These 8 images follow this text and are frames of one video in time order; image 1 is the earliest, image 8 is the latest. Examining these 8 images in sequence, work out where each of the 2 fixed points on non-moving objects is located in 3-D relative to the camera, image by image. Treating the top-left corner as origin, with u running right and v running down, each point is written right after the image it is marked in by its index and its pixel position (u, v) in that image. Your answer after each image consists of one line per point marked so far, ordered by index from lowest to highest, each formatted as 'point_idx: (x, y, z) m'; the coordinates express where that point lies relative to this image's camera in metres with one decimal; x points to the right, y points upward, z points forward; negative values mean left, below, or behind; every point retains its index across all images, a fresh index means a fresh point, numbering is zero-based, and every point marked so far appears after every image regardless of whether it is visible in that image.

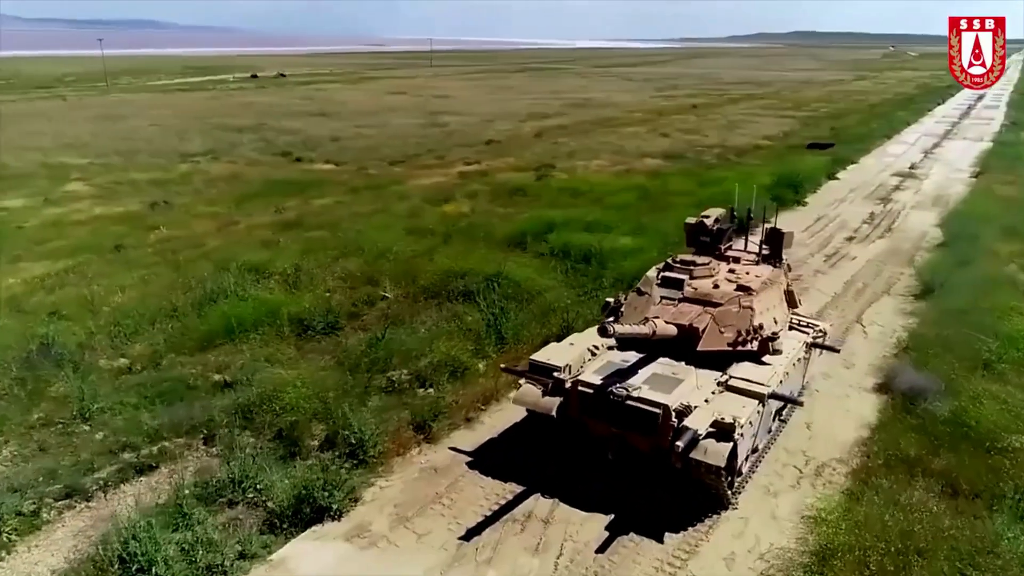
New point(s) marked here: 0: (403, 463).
0: (-2.0, -3.2, +13.0) m
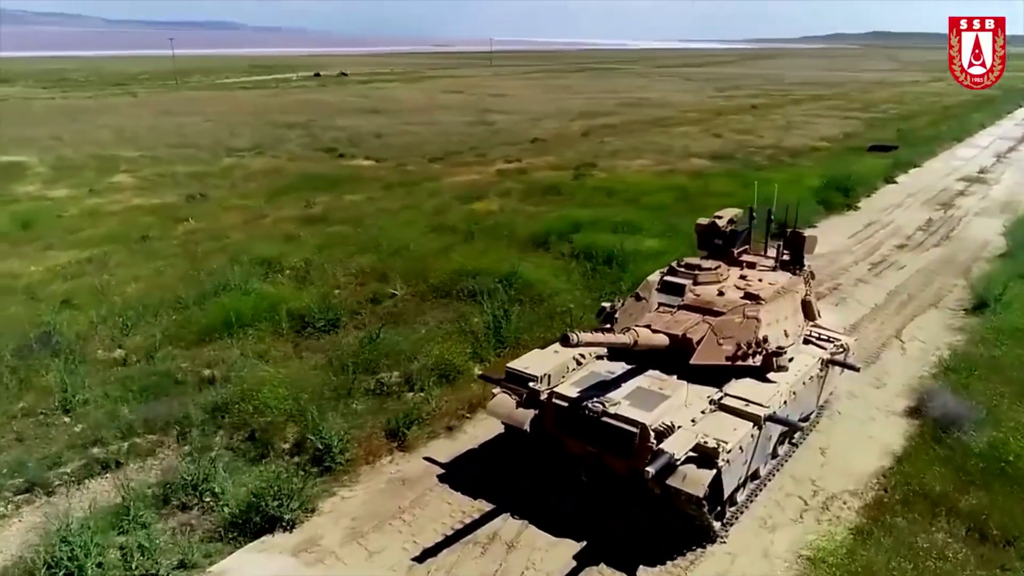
0: (-2.4, -3.1, +12.2) m
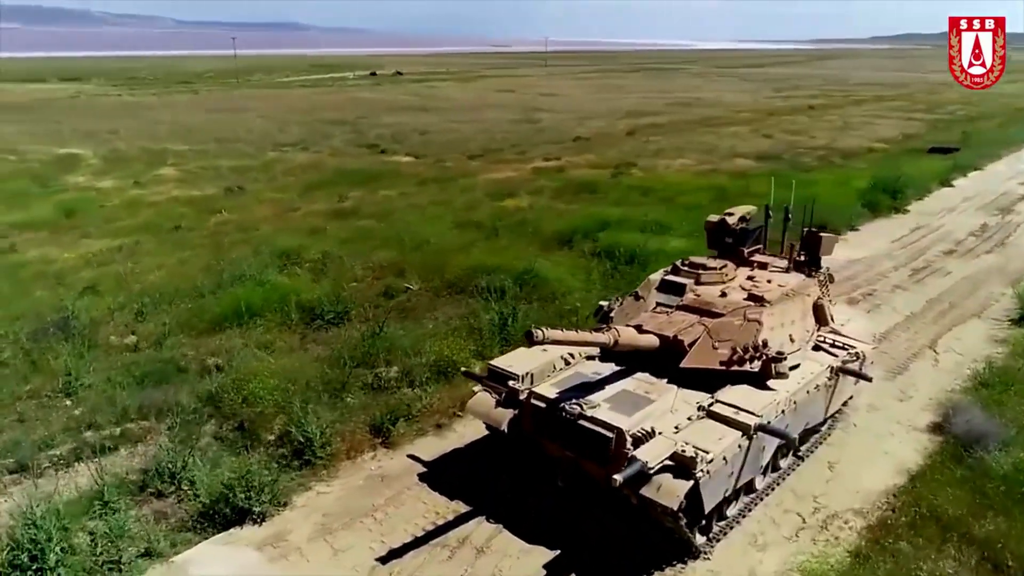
0: (-2.7, -3.0, +11.9) m
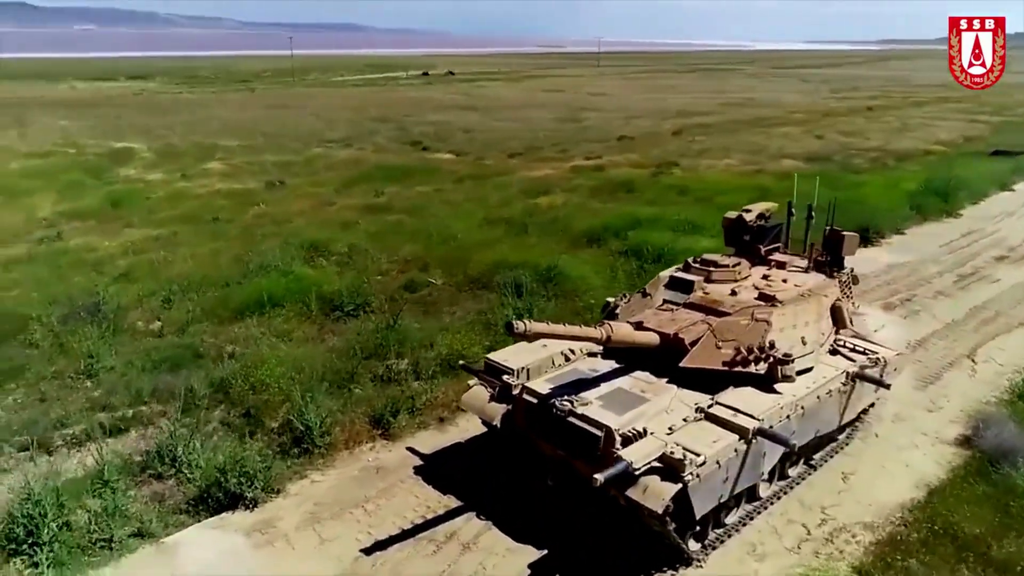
0: (-2.7, -2.8, +11.9) m
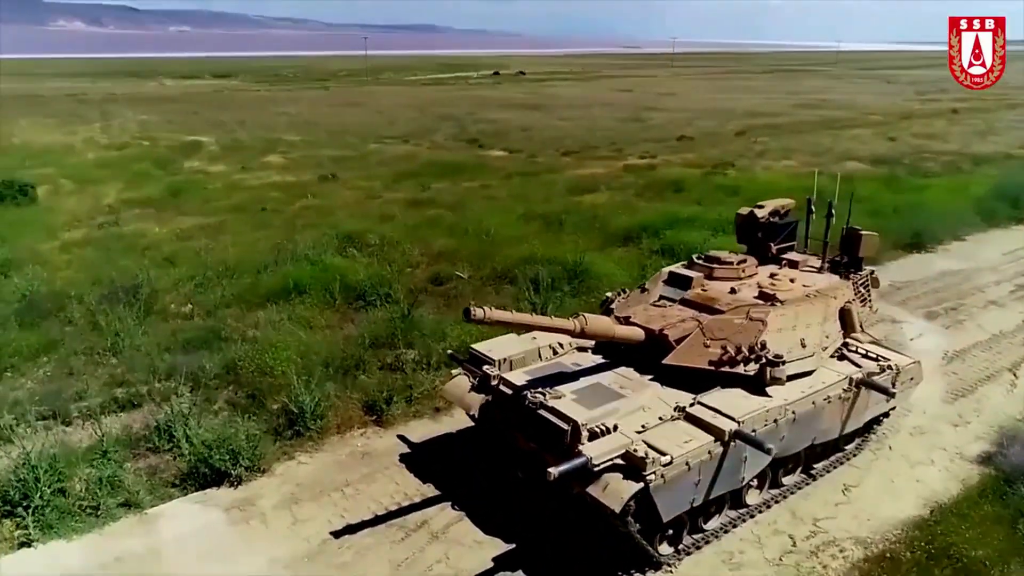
0: (-2.9, -2.6, +12.0) m
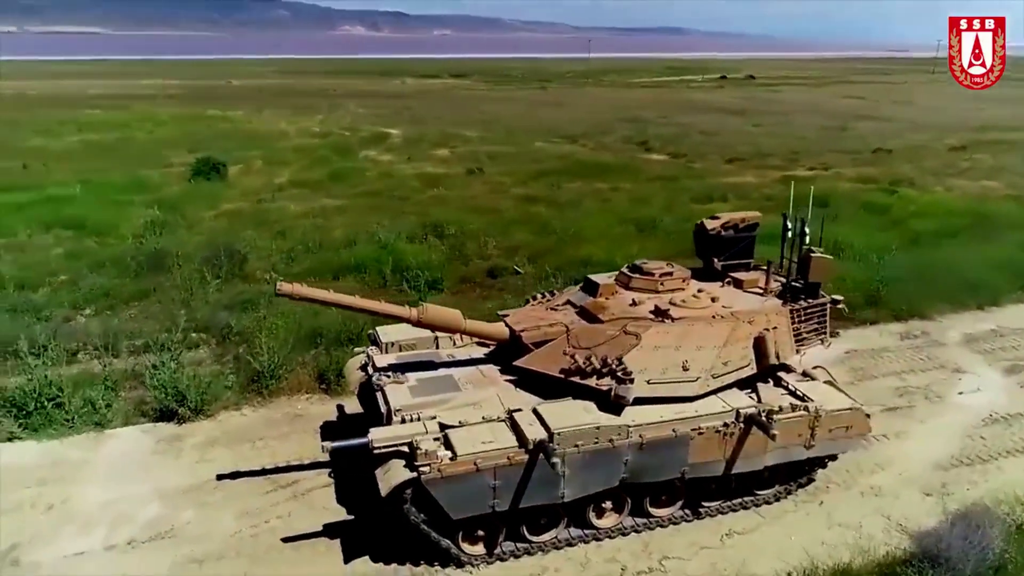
0: (-4.2, -2.1, +13.2) m
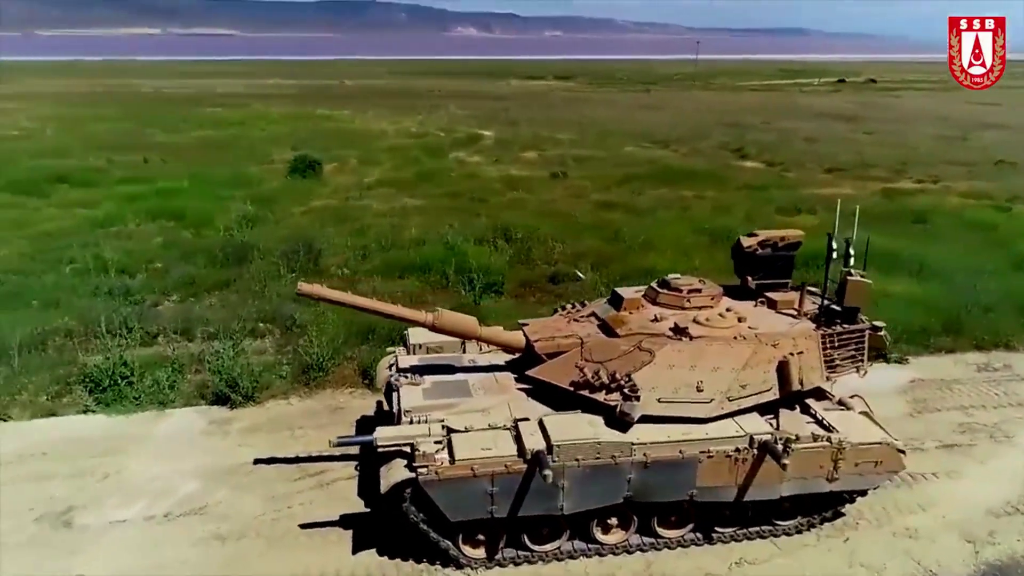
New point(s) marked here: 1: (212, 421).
0: (-3.5, -2.1, +13.8) m
1: (-5.4, -2.4, +13.0) m
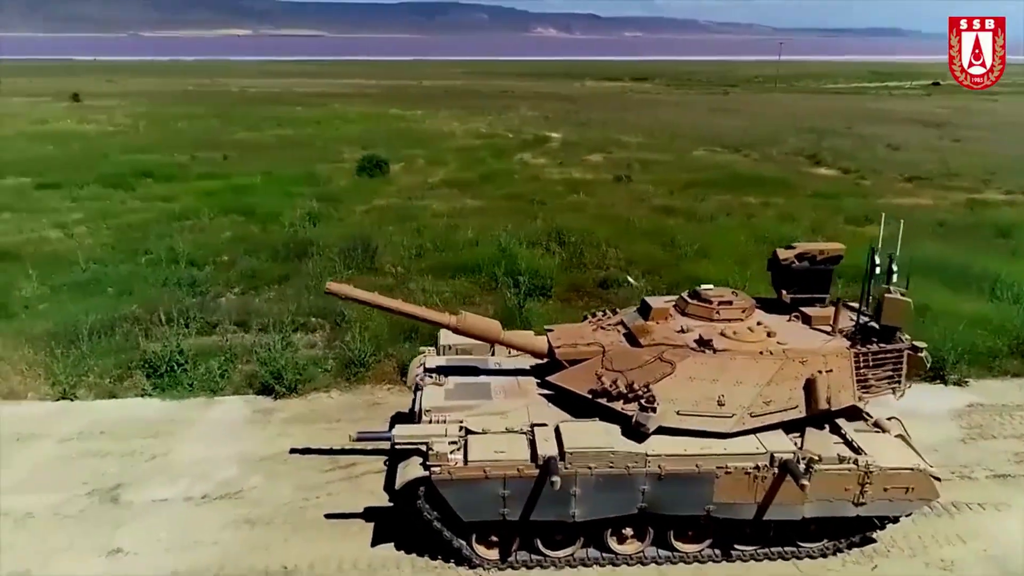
0: (-2.8, -2.0, +14.2) m
1: (-4.8, -2.3, +13.6) m
